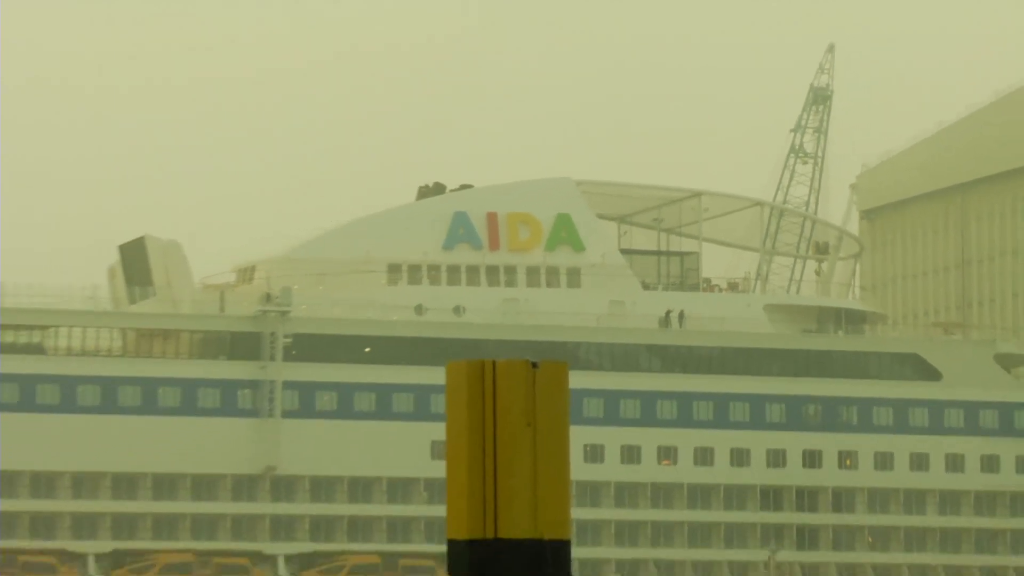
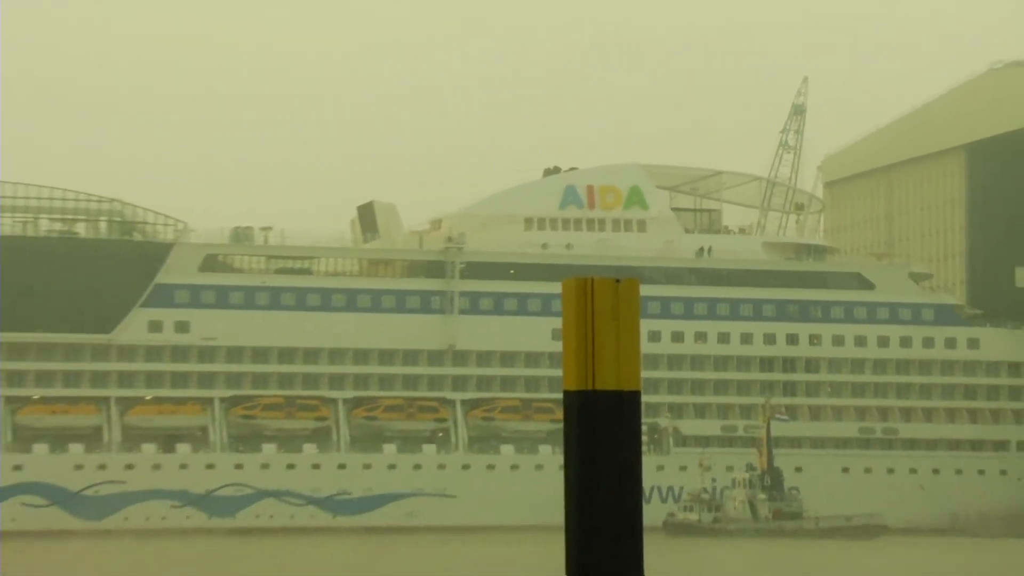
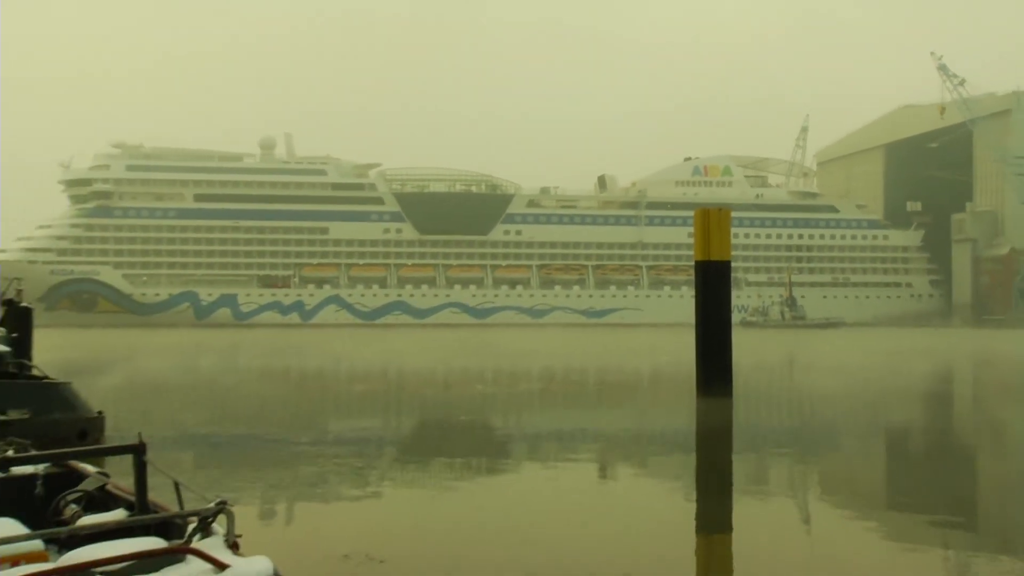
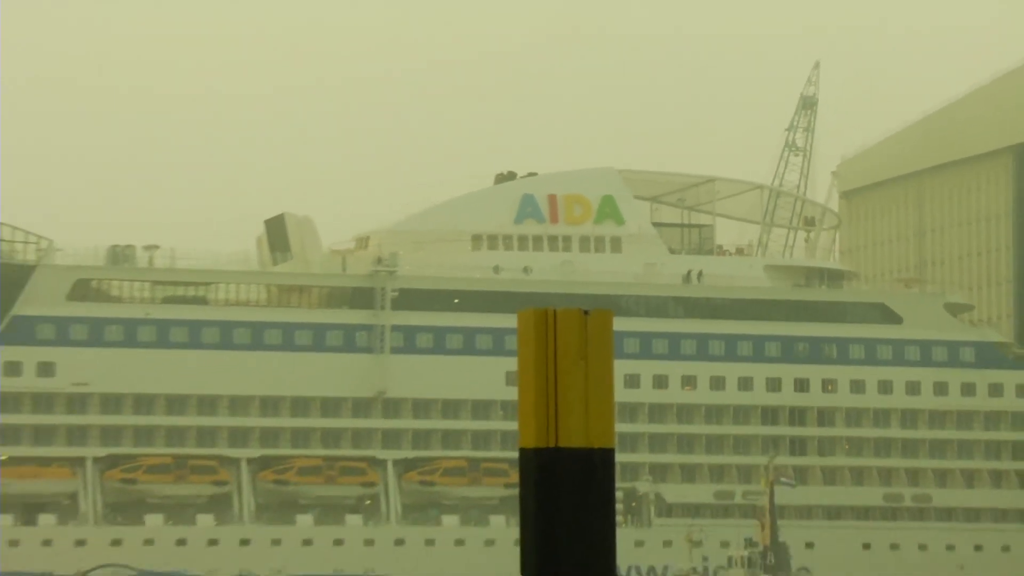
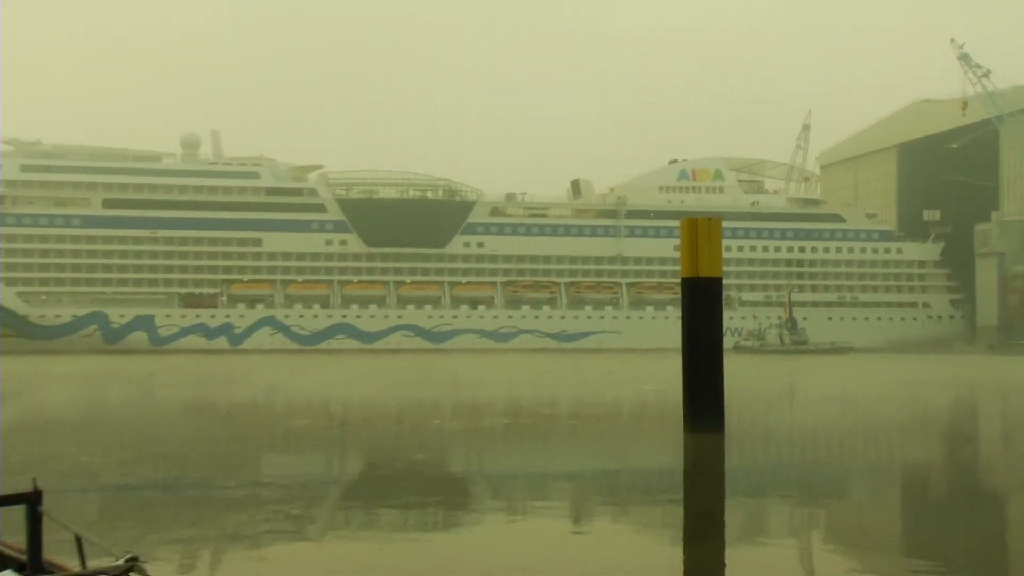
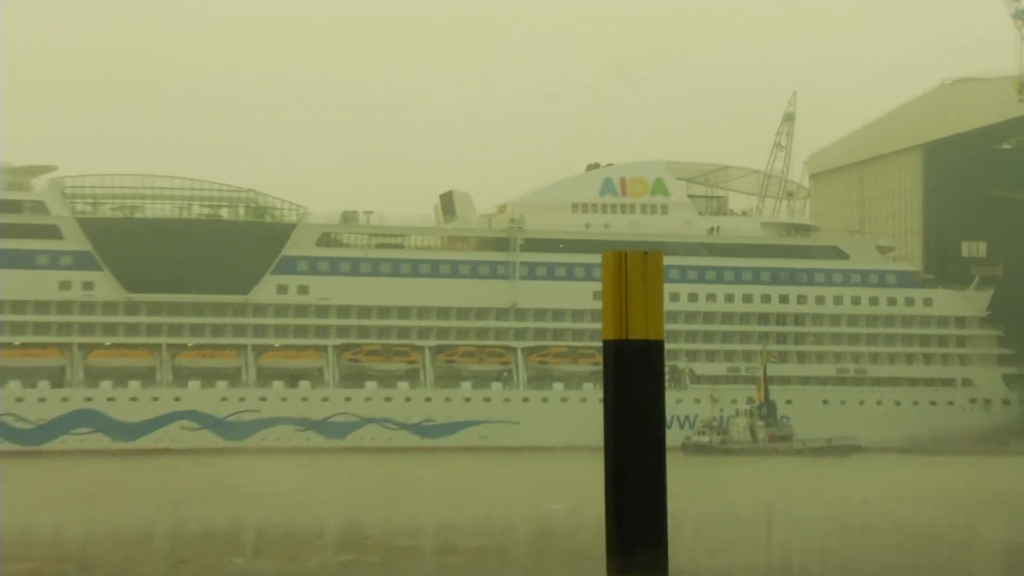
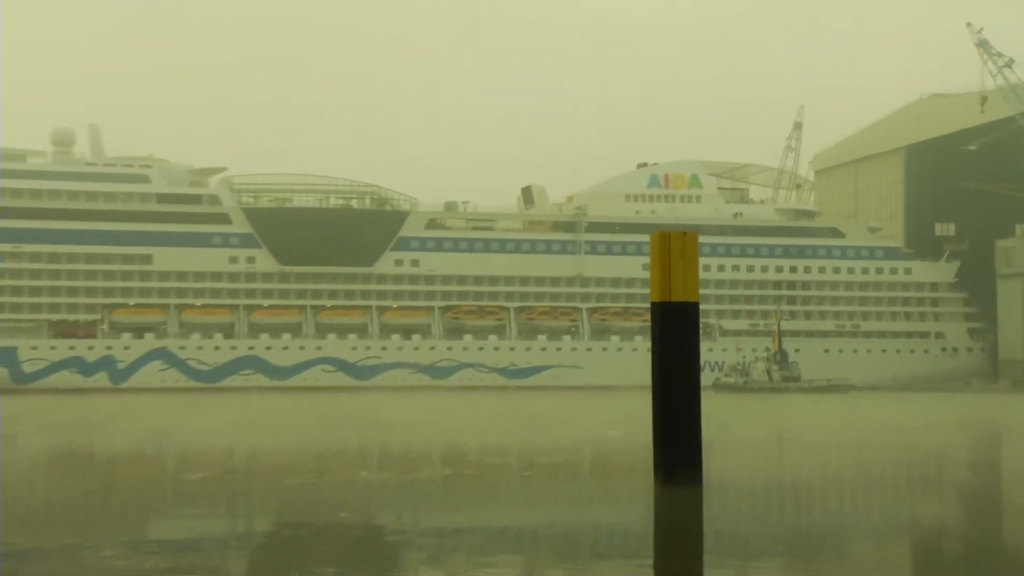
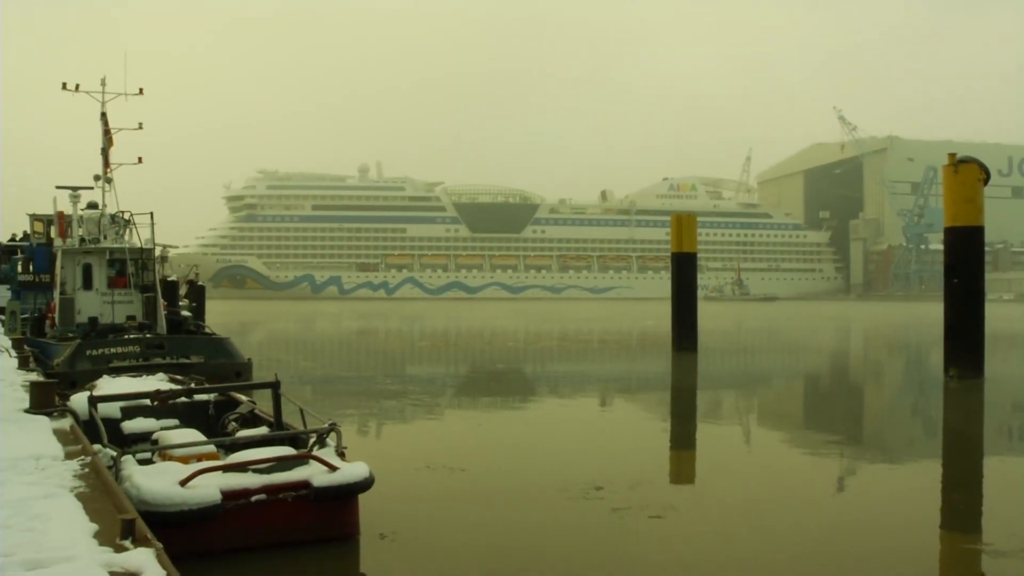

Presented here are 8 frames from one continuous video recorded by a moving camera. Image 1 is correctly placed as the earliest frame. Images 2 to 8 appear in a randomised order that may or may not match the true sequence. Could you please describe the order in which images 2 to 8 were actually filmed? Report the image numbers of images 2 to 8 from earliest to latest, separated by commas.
4, 2, 6, 7, 5, 3, 8
